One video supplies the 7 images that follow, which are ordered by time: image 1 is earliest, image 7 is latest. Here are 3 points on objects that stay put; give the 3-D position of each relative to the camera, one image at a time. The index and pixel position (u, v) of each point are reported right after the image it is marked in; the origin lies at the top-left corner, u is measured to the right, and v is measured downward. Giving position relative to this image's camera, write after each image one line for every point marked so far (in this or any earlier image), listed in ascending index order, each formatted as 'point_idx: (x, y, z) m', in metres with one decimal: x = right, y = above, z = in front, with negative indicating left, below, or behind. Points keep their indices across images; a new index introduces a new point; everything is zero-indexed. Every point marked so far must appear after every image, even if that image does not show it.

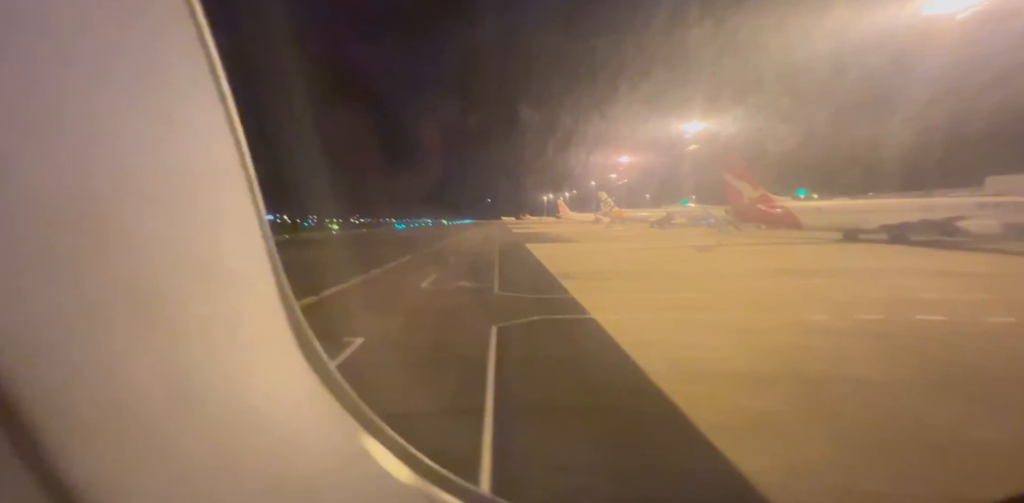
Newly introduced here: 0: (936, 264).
0: (+14.4, -0.3, +11.9) m
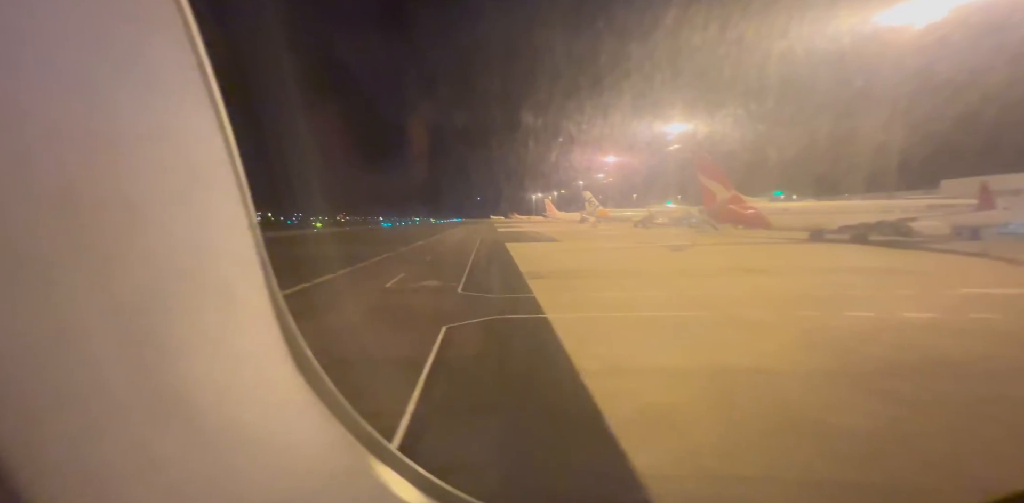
0: (+13.4, -0.3, +12.5) m
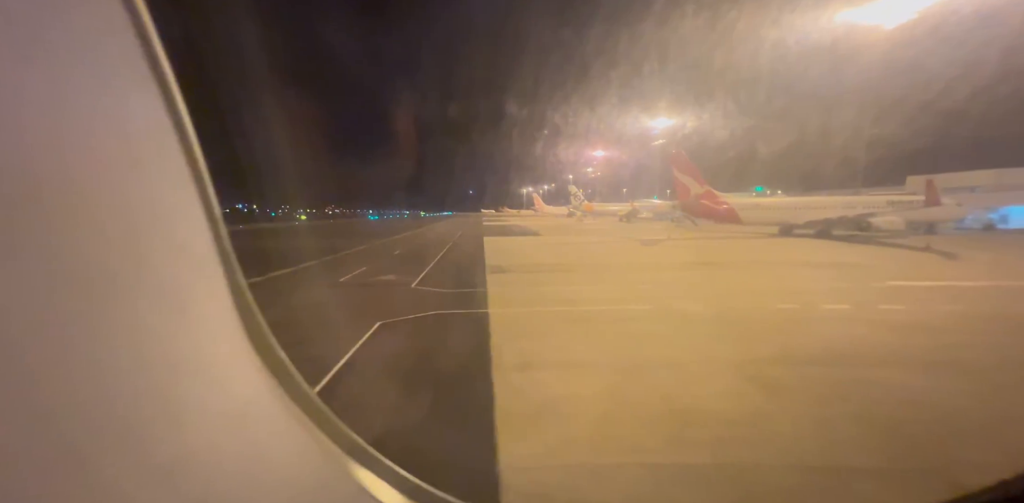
0: (+12.2, 0.0, +13.0) m
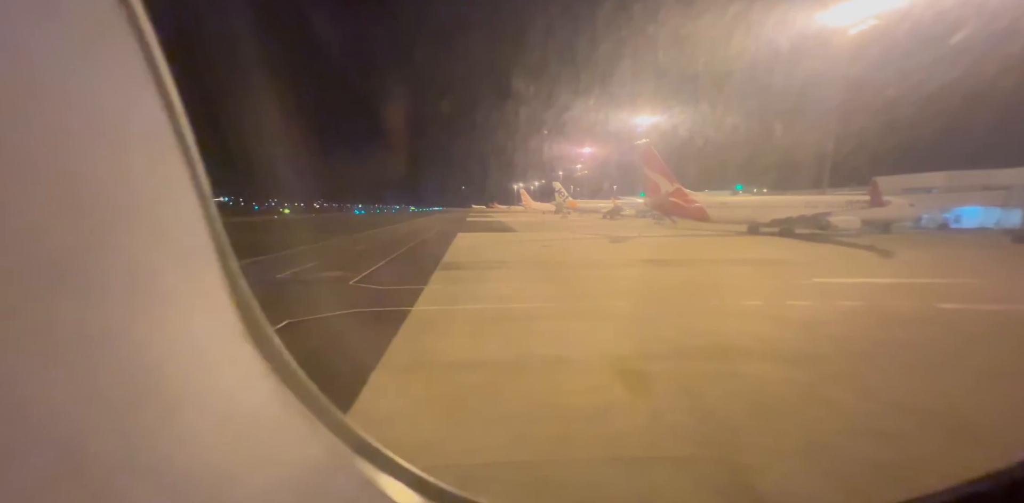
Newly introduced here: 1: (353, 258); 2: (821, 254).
0: (+10.6, 0.0, +13.4) m
1: (-8.3, -0.4, +18.6) m
2: (+11.2, -0.1, +12.1) m
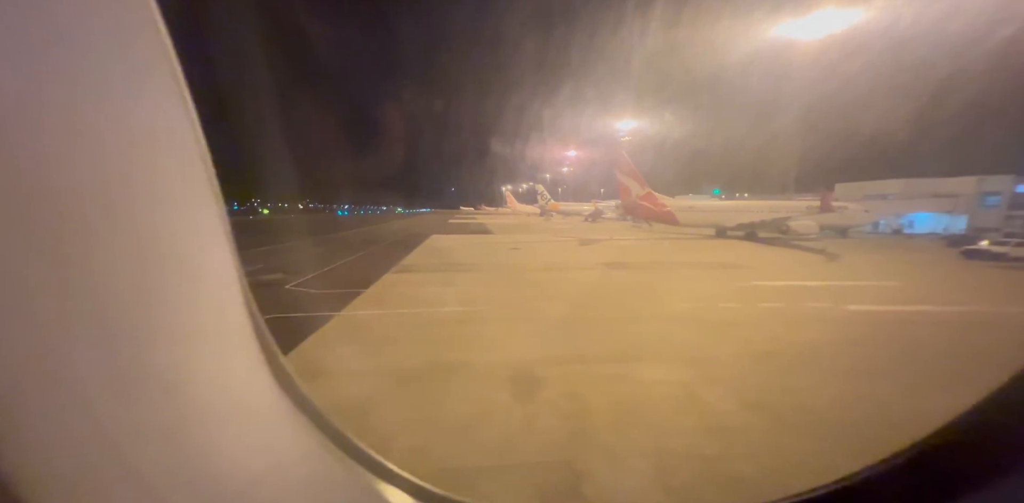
0: (+9.1, -0.1, +13.9) m
1: (-10.0, -0.4, +18.1) m
2: (+9.8, -0.2, +12.5) m
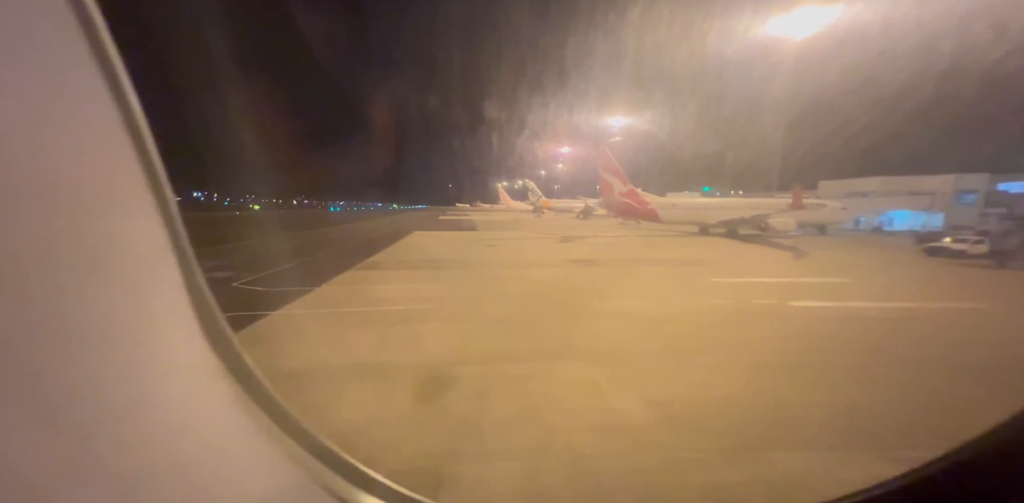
0: (+8.1, 0.0, +14.0) m
1: (-11.1, -0.3, +17.9) m
2: (+8.7, -0.1, +12.6) m
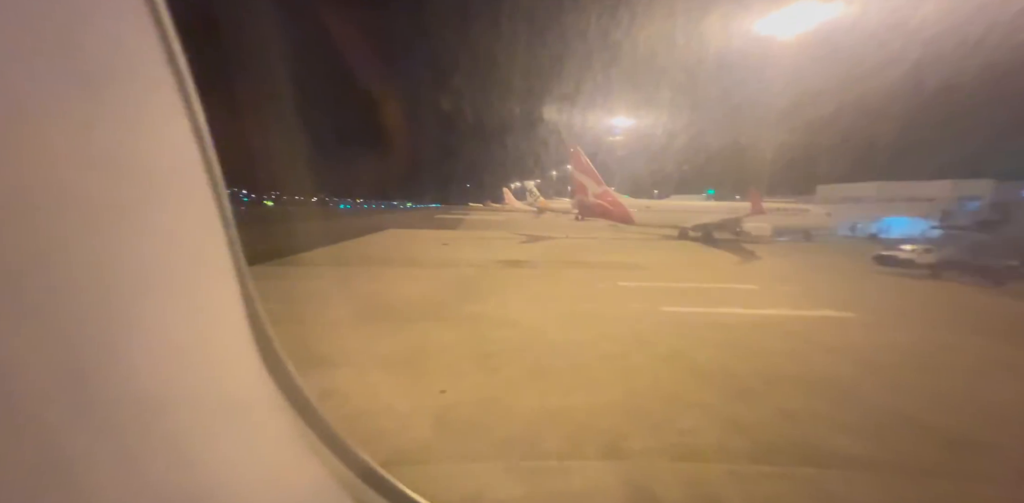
0: (+6.0, -0.1, +13.7) m
1: (-13.1, -0.1, +18.0) m
2: (+6.6, -0.3, +12.3) m
